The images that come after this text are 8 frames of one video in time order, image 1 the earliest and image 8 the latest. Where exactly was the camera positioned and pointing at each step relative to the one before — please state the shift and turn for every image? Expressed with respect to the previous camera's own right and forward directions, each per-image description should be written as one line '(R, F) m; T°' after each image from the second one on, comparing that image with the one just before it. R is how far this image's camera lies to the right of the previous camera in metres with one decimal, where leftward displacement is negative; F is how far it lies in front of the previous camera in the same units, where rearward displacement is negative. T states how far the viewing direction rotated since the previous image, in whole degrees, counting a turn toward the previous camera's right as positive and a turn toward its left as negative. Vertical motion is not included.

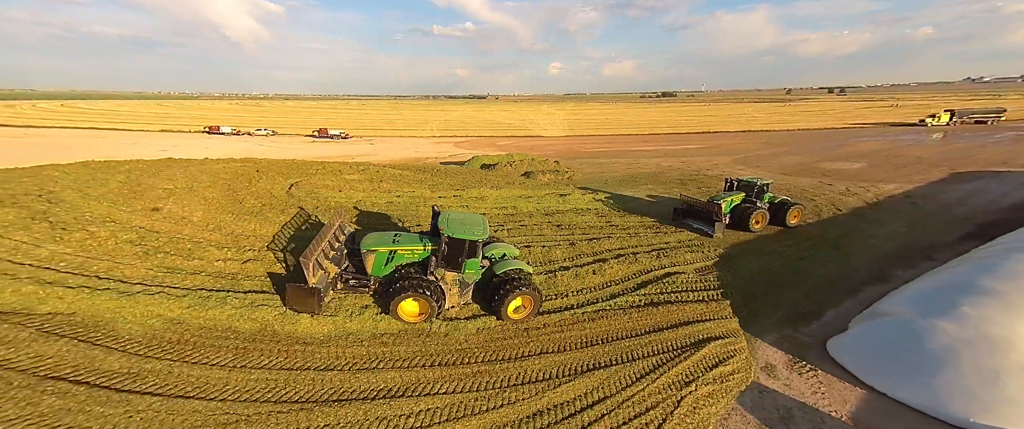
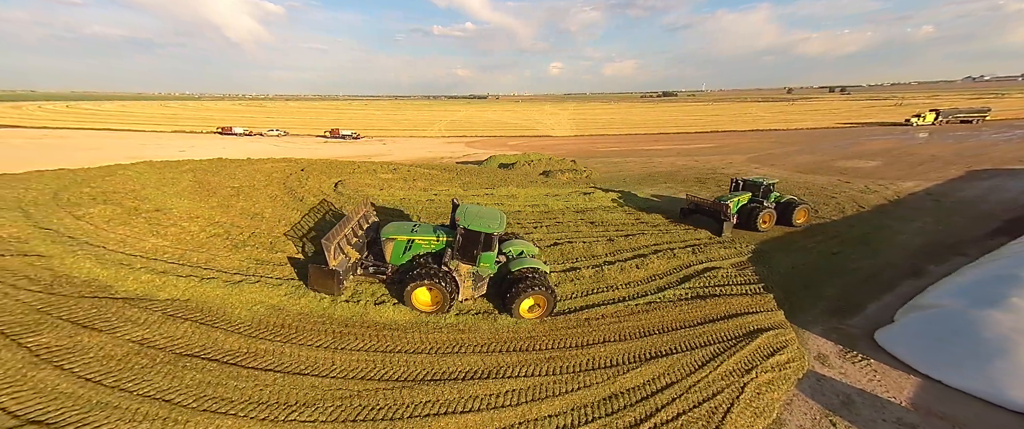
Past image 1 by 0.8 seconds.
(-1.1, -0.3) m; -1°
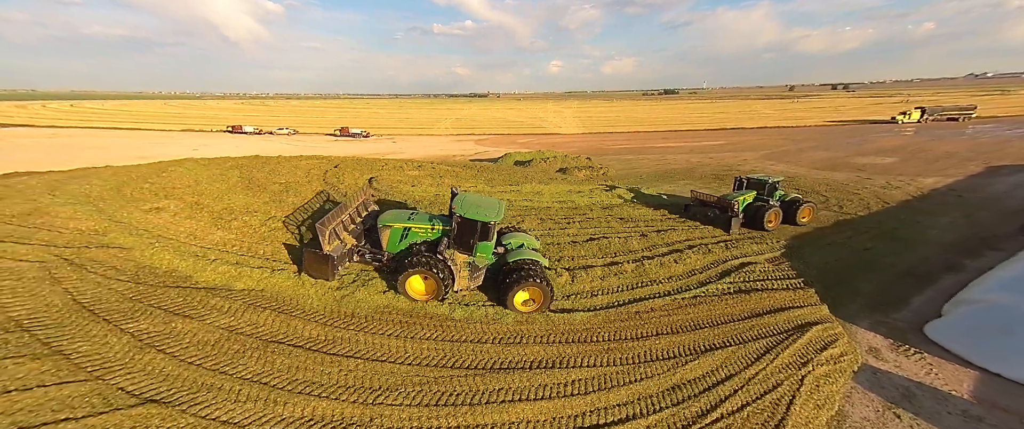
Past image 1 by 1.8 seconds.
(-0.9, -0.1) m; -1°
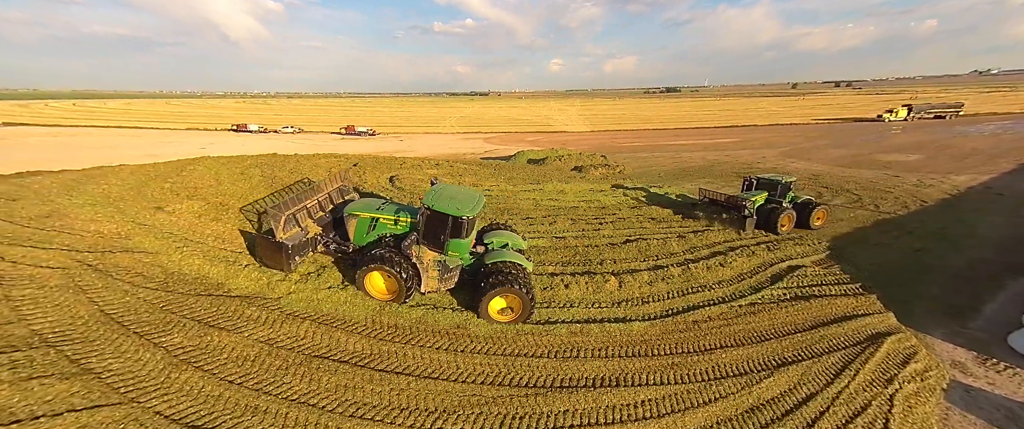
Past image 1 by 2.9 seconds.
(-0.8, +0.4) m; 0°
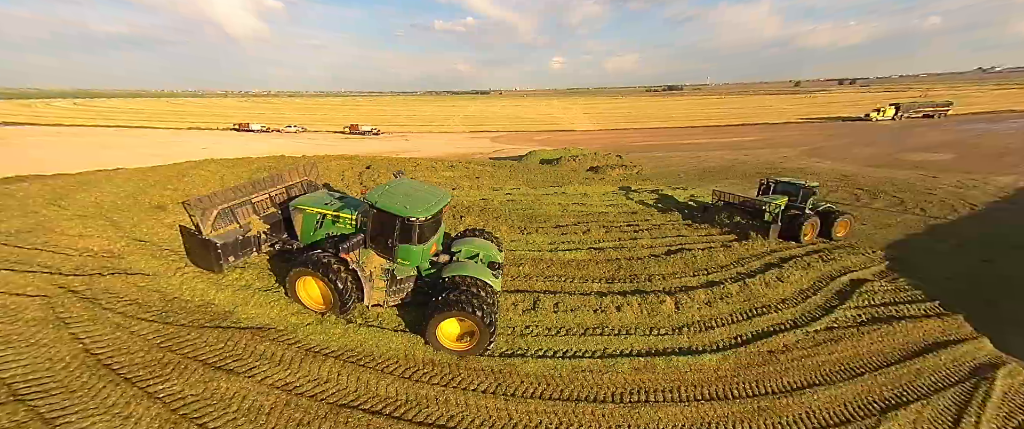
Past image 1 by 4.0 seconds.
(-0.7, +0.7) m; 0°
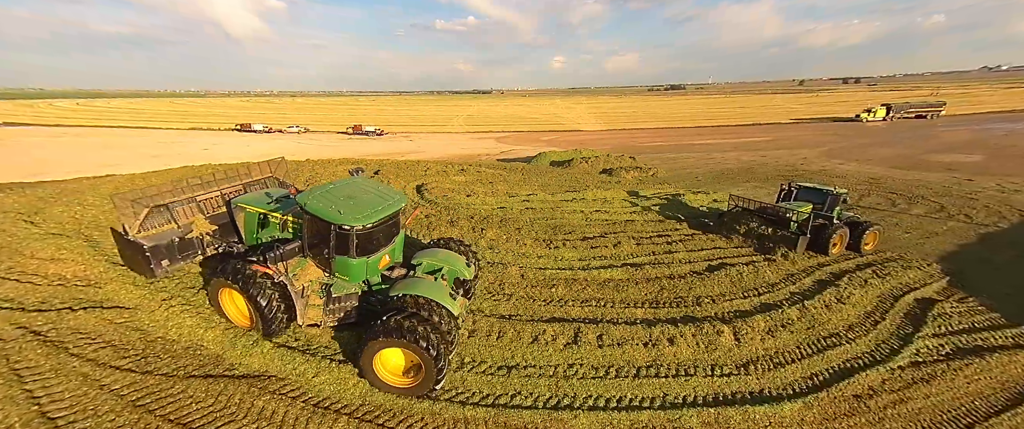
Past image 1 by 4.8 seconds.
(-0.5, +0.7) m; 0°
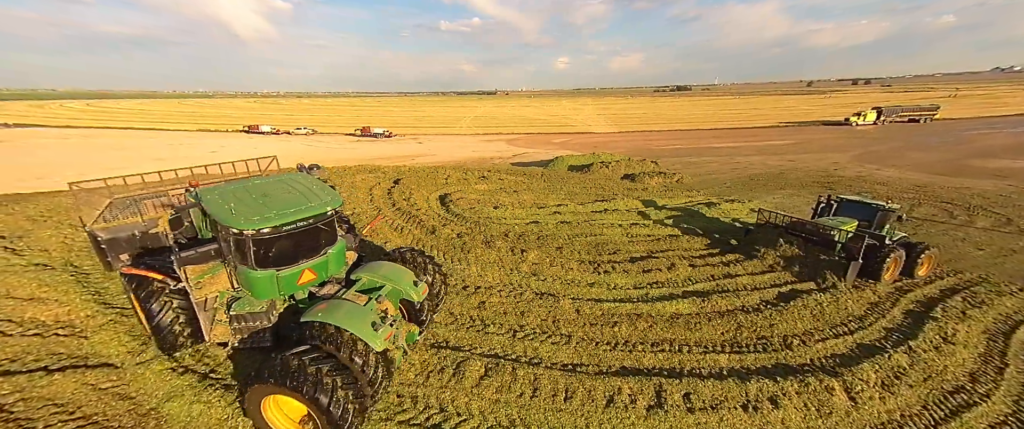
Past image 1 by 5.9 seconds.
(-0.8, +0.8) m; -1°
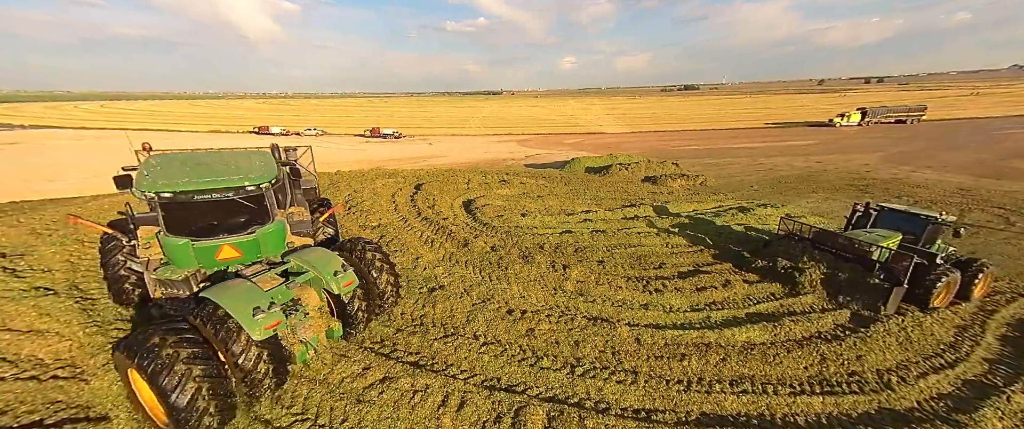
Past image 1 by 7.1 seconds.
(-0.6, +0.6) m; -1°
